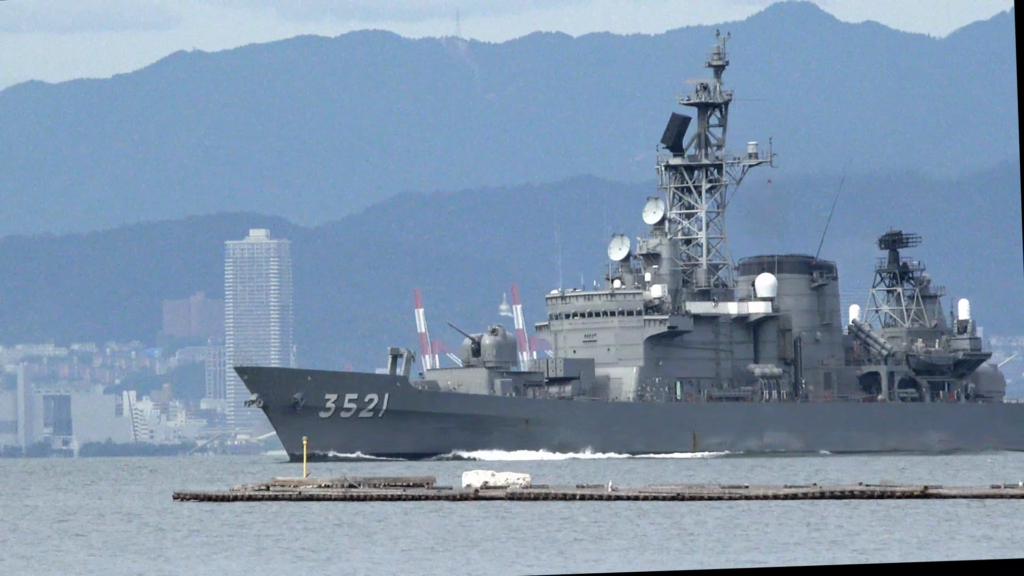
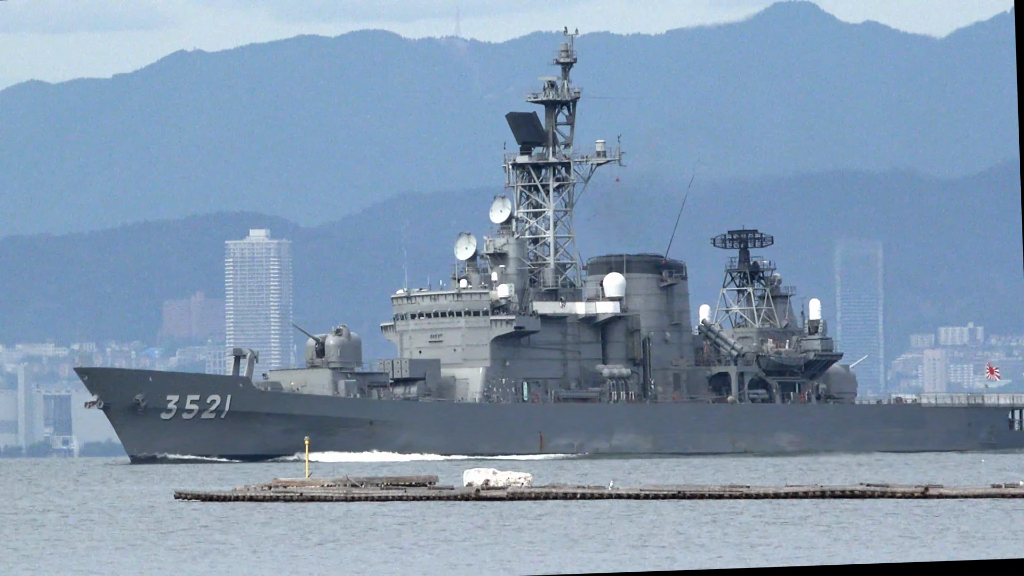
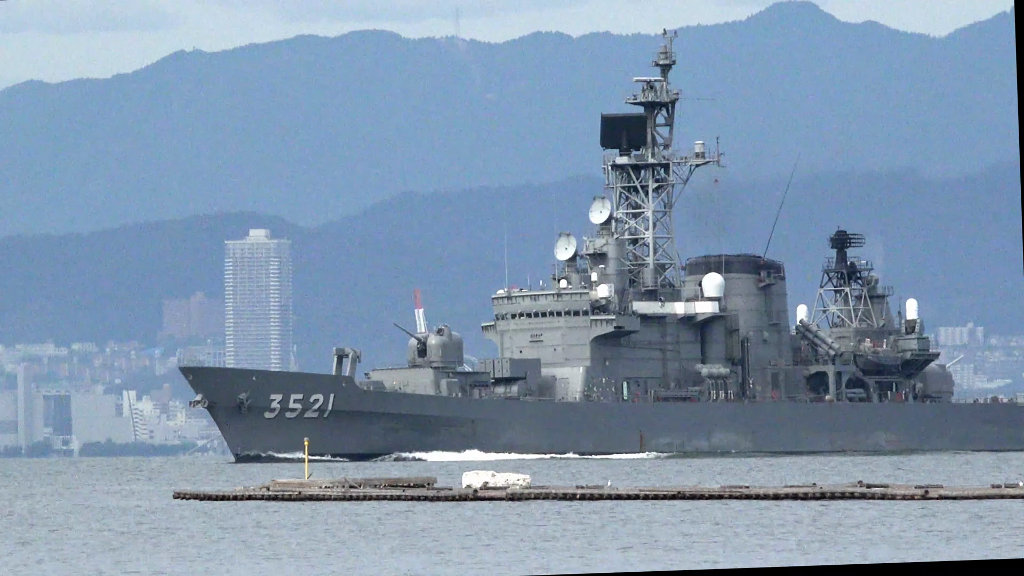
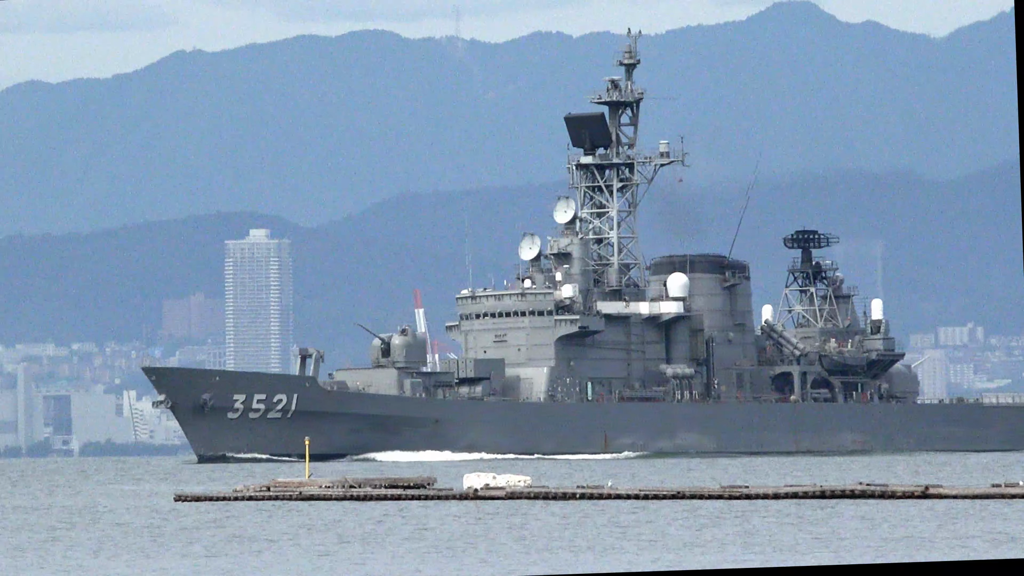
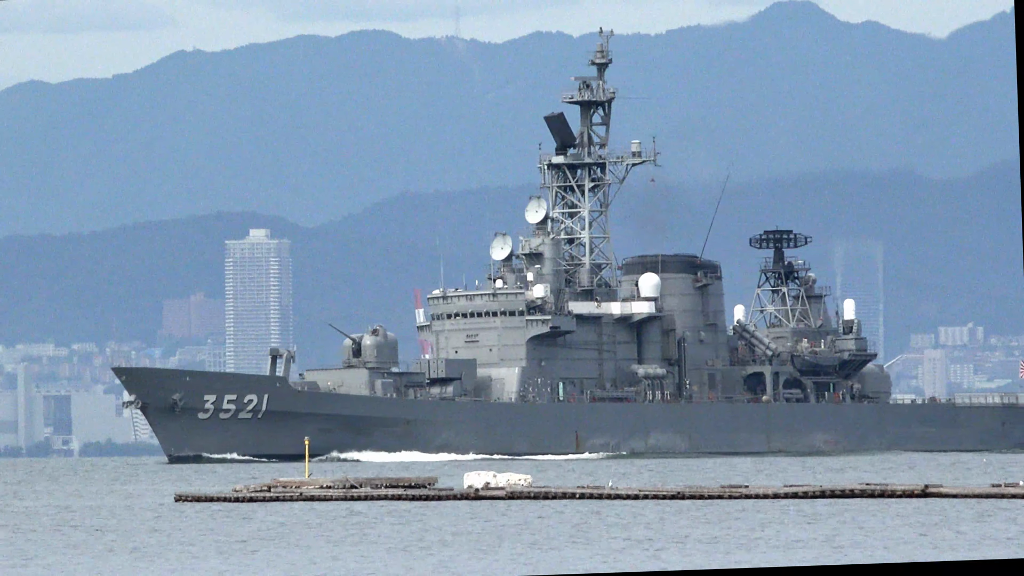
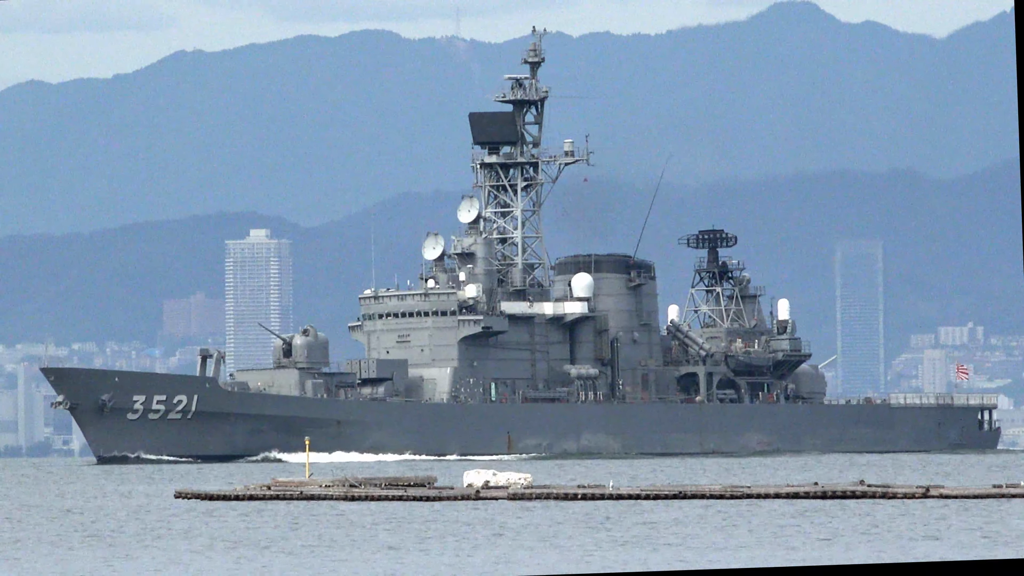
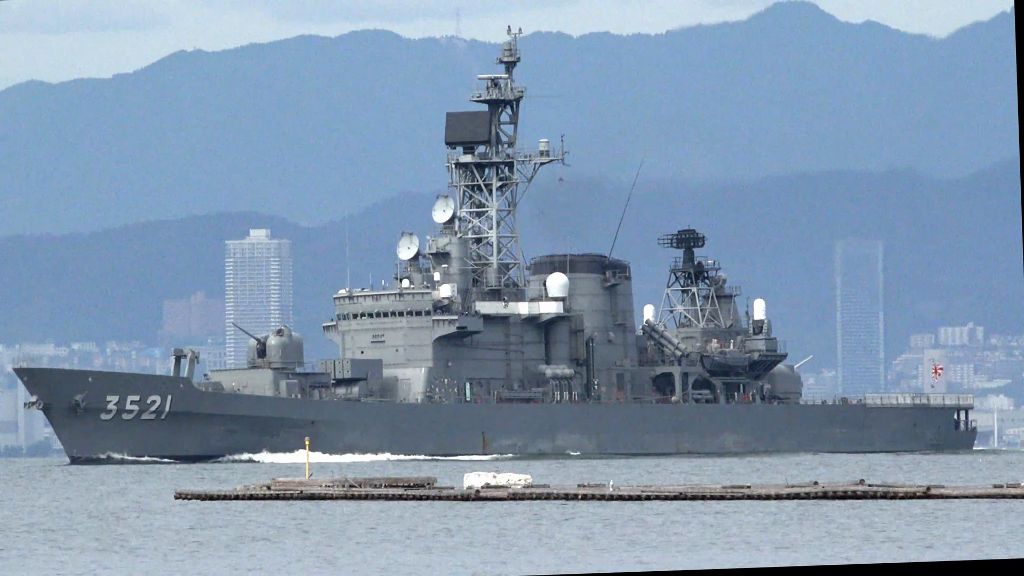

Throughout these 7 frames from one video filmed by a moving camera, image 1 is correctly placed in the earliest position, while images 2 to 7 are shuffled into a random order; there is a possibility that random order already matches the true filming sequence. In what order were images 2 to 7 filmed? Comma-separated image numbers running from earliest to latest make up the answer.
3, 4, 5, 2, 6, 7
